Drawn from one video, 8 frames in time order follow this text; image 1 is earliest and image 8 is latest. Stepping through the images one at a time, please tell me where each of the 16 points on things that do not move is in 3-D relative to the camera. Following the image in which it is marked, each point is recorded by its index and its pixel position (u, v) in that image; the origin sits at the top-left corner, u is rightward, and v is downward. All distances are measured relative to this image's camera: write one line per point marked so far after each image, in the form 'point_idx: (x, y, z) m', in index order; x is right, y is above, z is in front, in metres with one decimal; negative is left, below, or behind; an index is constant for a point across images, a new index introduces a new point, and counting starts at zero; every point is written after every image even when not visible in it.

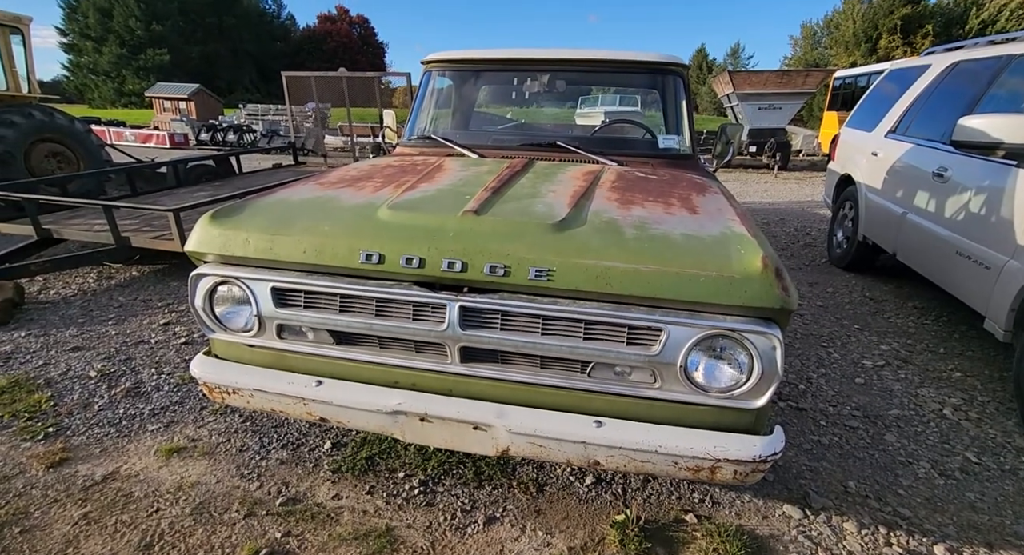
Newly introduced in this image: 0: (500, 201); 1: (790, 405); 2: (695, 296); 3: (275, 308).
0: (-0.1, +0.3, +2.1) m
1: (+1.6, -0.7, +3.1) m
2: (+0.6, -0.1, +1.7) m
3: (-0.8, -0.1, +1.9) m
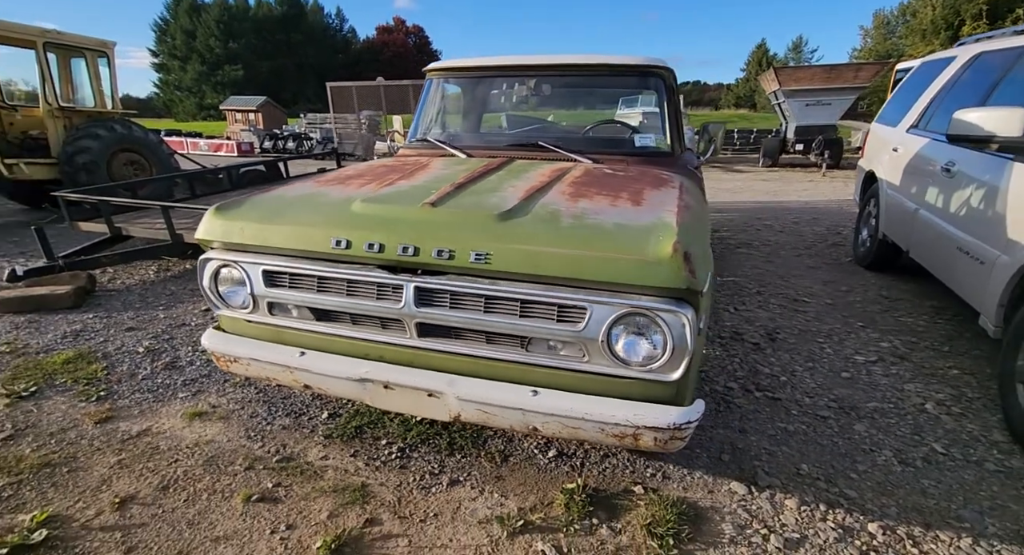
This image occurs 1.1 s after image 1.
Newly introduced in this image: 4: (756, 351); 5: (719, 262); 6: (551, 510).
0: (-0.2, +0.4, +2.3) m
1: (+1.5, -0.7, +3.1) m
2: (+0.3, 0.0, +1.9) m
3: (-1.0, 0.0, +2.3) m
4: (+1.6, -0.5, +3.6) m
5: (+2.2, +0.2, +5.7) m
6: (+0.2, -1.0, +2.3) m
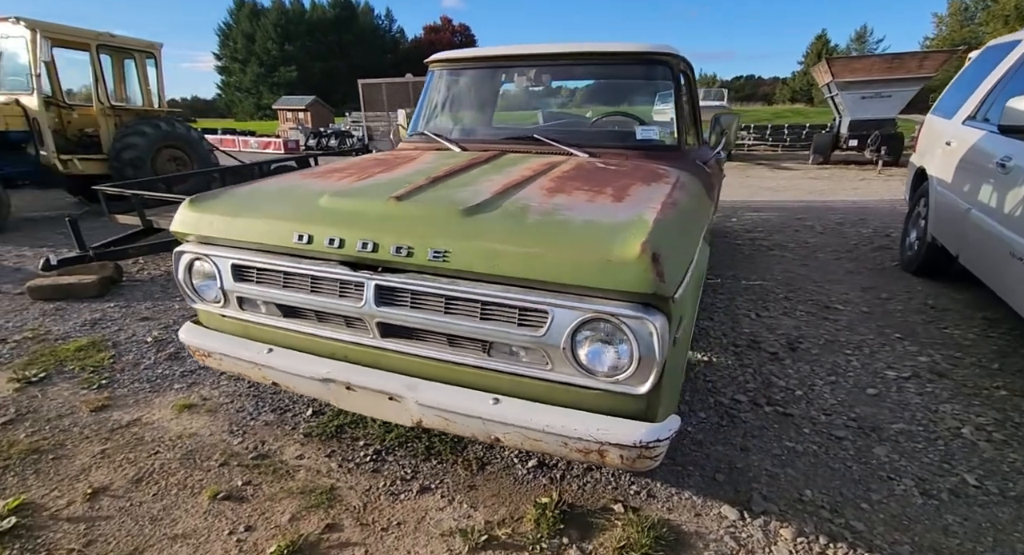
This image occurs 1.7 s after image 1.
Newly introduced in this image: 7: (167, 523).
0: (-0.3, +0.4, +2.2) m
1: (+1.4, -0.7, +2.9) m
2: (+0.2, 0.0, +1.7) m
3: (-1.2, 0.0, +2.2) m
4: (+1.6, -0.5, +3.4) m
5: (+2.3, +0.1, +5.3) m
6: (0.0, -1.0, +2.1) m
7: (-1.4, -1.0, +2.1) m
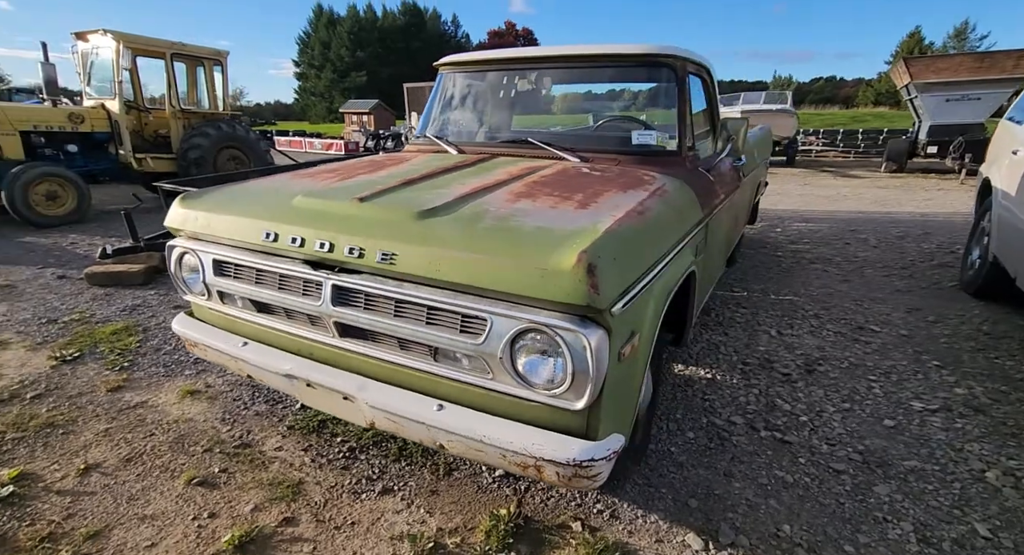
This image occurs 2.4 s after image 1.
0: (-0.5, +0.4, +2.2) m
1: (+1.3, -0.8, +2.7) m
2: (0.0, 0.0, +1.7) m
3: (-1.3, 0.0, +2.3) m
4: (+1.6, -0.6, +3.1) m
5: (+2.5, 0.0, +5.0) m
6: (-0.2, -1.0, +2.1) m
7: (-1.5, -0.9, +2.2) m
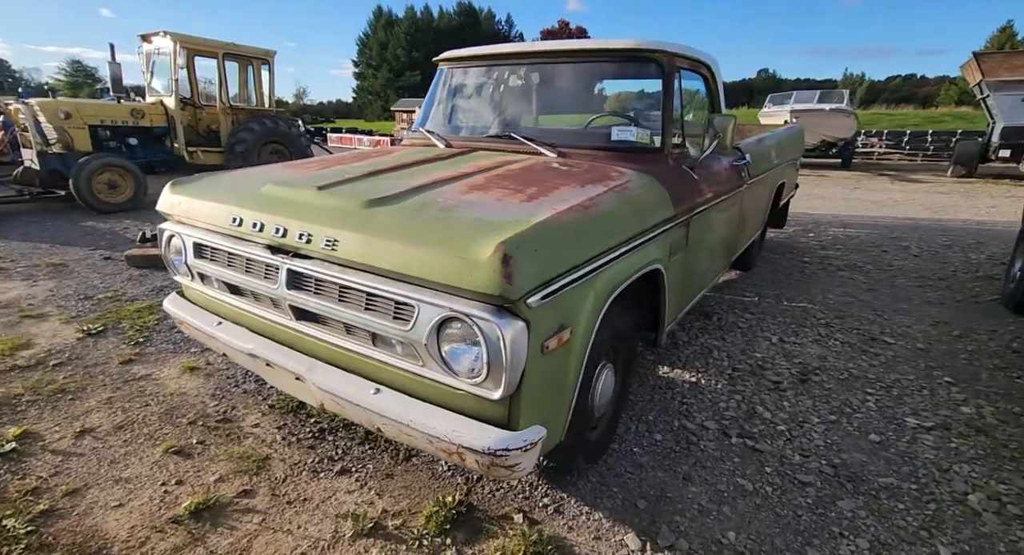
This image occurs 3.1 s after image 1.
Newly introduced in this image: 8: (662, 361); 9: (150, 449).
0: (-0.6, +0.4, +2.3) m
1: (+1.1, -0.8, +2.6) m
2: (-0.2, 0.0, +1.7) m
3: (-1.5, +0.1, +2.5) m
4: (+1.4, -0.6, +3.0) m
5: (+2.6, -0.1, +4.8) m
6: (-0.4, -1.0, +2.1) m
7: (-1.8, -0.8, +2.4) m
8: (+0.9, -0.5, +3.3) m
9: (-1.7, -0.8, +2.5) m
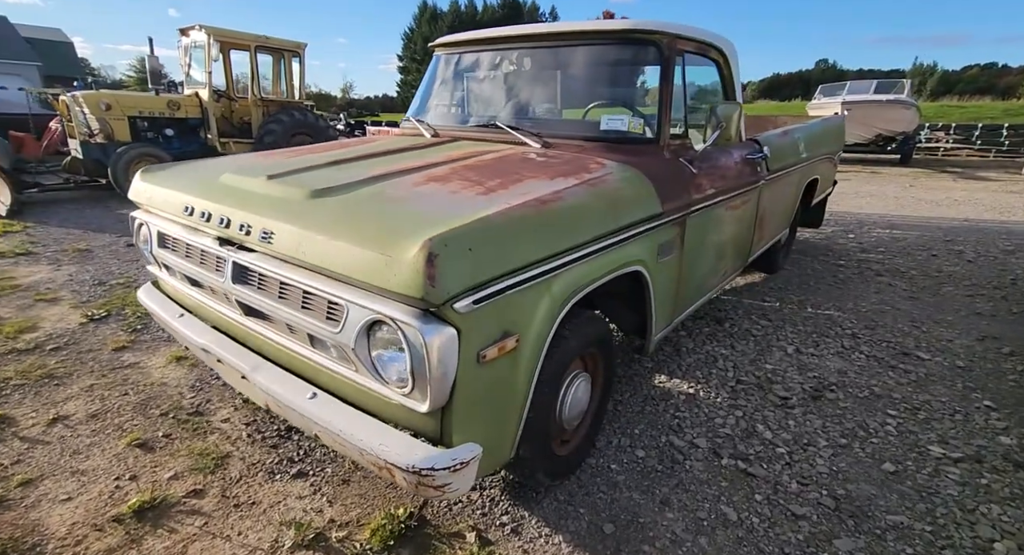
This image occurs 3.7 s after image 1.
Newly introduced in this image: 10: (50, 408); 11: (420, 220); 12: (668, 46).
0: (-0.8, +0.4, +2.2) m
1: (+1.0, -0.8, +2.3) m
2: (-0.4, 0.0, +1.5) m
3: (-1.6, +0.1, +2.4) m
4: (+1.3, -0.7, +2.7) m
5: (+2.6, -0.1, +4.4) m
6: (-0.6, -1.0, +2.0) m
7: (-1.9, -0.8, +2.4) m
8: (+0.8, -0.5, +3.1) m
9: (-1.9, -0.8, +2.5) m
10: (-2.4, -0.7, +2.8) m
11: (-0.3, +0.2, +1.7) m
12: (+0.8, +1.1, +2.6) m
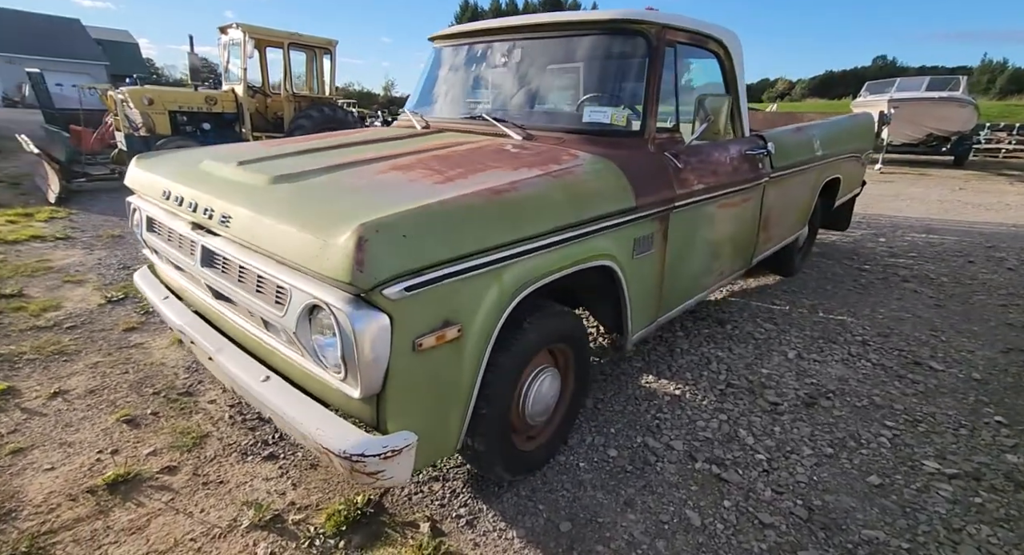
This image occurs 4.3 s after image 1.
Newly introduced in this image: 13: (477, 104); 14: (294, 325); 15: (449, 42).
0: (-0.9, +0.5, +2.2) m
1: (+0.8, -0.8, +2.2) m
2: (-0.6, +0.1, +1.6) m
3: (-1.7, +0.2, +2.5) m
4: (+1.2, -0.7, +2.6) m
5: (+2.6, -0.1, +4.2) m
6: (-0.7, -0.9, +2.0) m
7: (-2.0, -0.7, +2.5) m
8: (+0.8, -0.5, +3.0) m
9: (-2.0, -0.7, +2.6) m
10: (-2.5, -0.6, +2.9) m
11: (-0.4, +0.2, +1.7) m
12: (+0.7, +1.2, +2.6) m
13: (-0.2, +1.0, +3.0) m
14: (-0.7, -0.1, +1.6) m
15: (-0.4, +1.5, +3.3) m
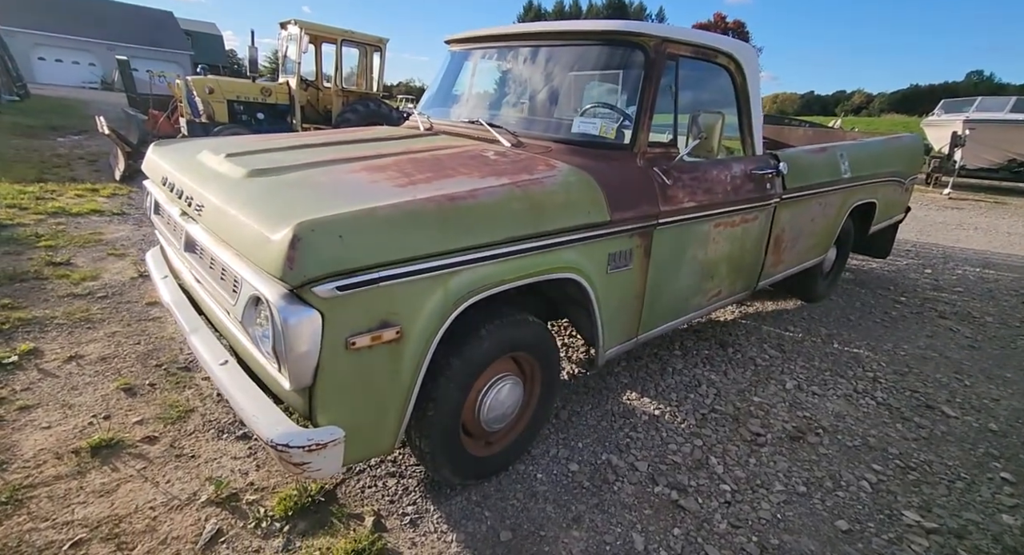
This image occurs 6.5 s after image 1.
0: (-1.0, +0.5, +2.3) m
1: (+0.6, -0.9, +2.2) m
2: (-0.8, +0.1, +1.6) m
3: (-1.8, +0.3, +2.7) m
4: (+1.1, -0.8, +2.5) m
5: (+2.7, -0.4, +3.9) m
6: (-0.9, -0.9, +2.1) m
7: (-2.2, -0.6, +2.7) m
8: (+0.7, -0.6, +2.9) m
9: (-2.1, -0.6, +2.8) m
10: (-2.6, -0.4, +3.1) m
11: (-0.6, +0.2, +1.7) m
12: (+0.7, +1.1, +2.5) m
13: (-0.2, +1.0, +3.1) m
14: (-0.8, -0.1, +1.7) m
15: (-0.3, +1.5, +3.4) m
